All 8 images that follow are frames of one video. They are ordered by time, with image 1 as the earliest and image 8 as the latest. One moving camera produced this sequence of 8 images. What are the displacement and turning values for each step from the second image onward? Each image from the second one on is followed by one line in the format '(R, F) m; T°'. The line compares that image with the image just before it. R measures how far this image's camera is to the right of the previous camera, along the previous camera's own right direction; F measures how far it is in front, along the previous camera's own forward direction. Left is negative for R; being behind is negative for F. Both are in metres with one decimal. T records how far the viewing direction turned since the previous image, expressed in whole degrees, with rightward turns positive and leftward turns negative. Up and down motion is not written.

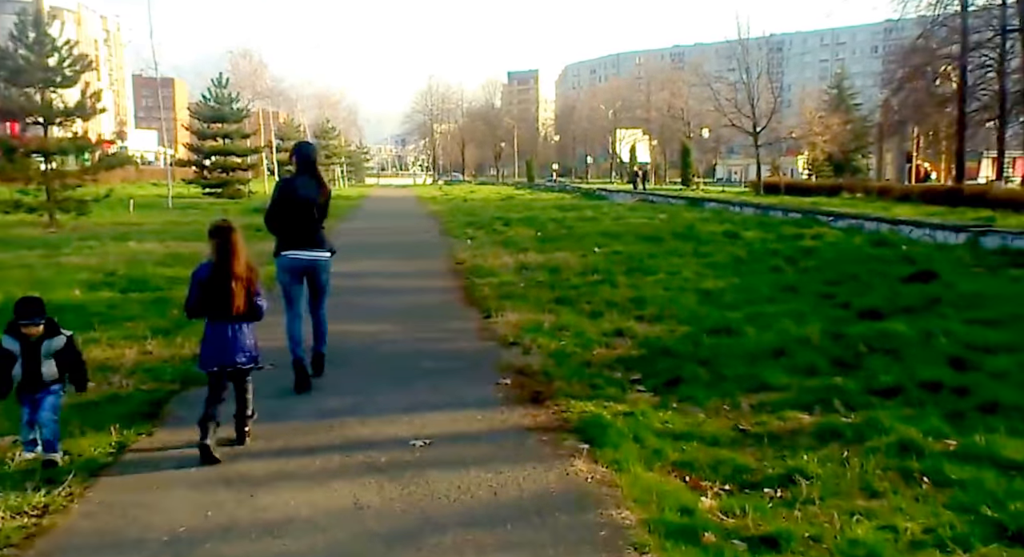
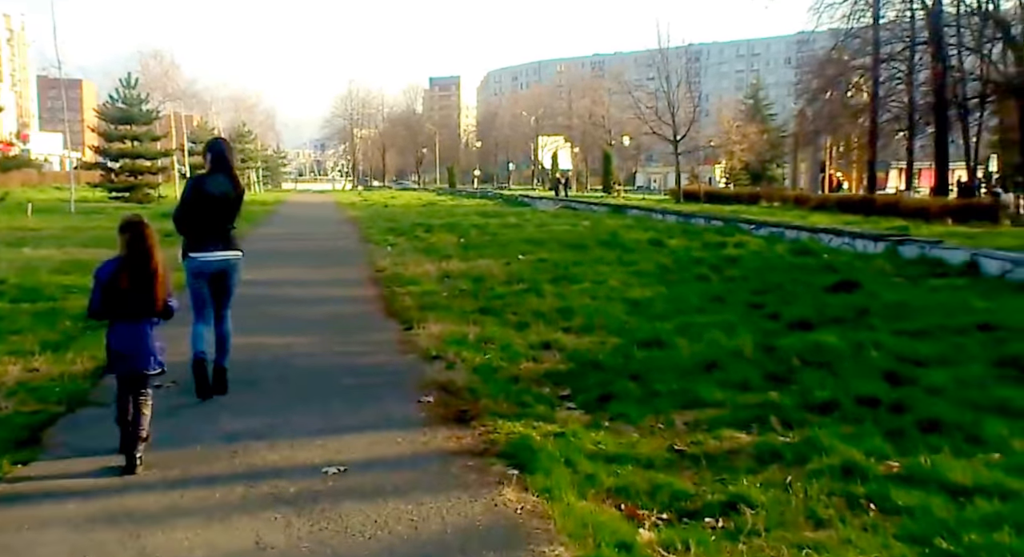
(0.0, +0.3) m; +4°
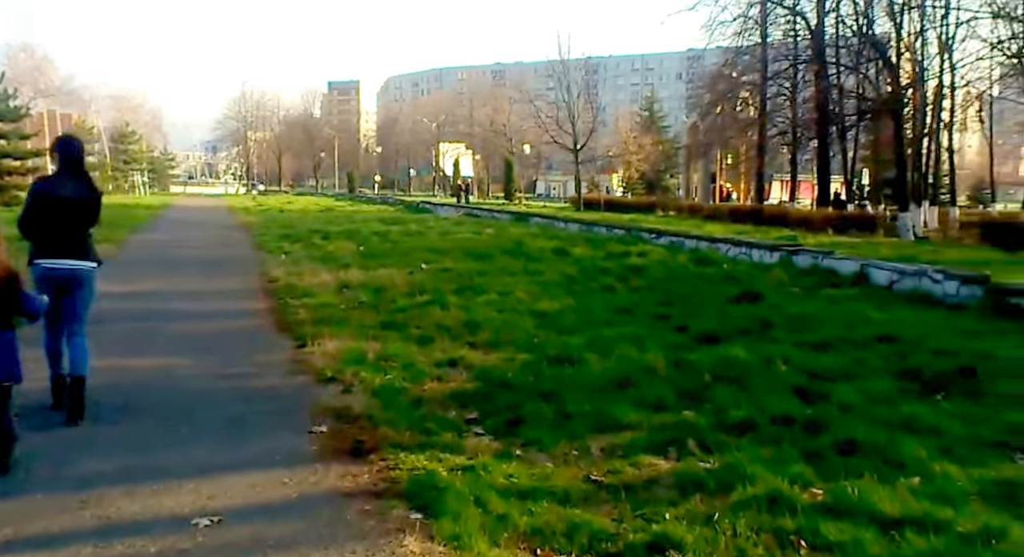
(0.0, +0.5) m; +5°
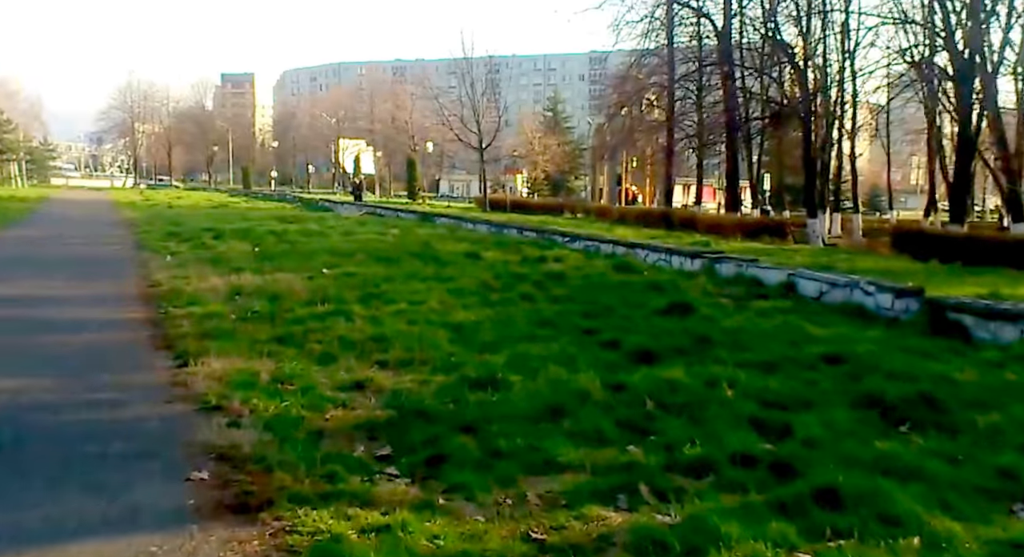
(-0.1, +0.9) m; +5°
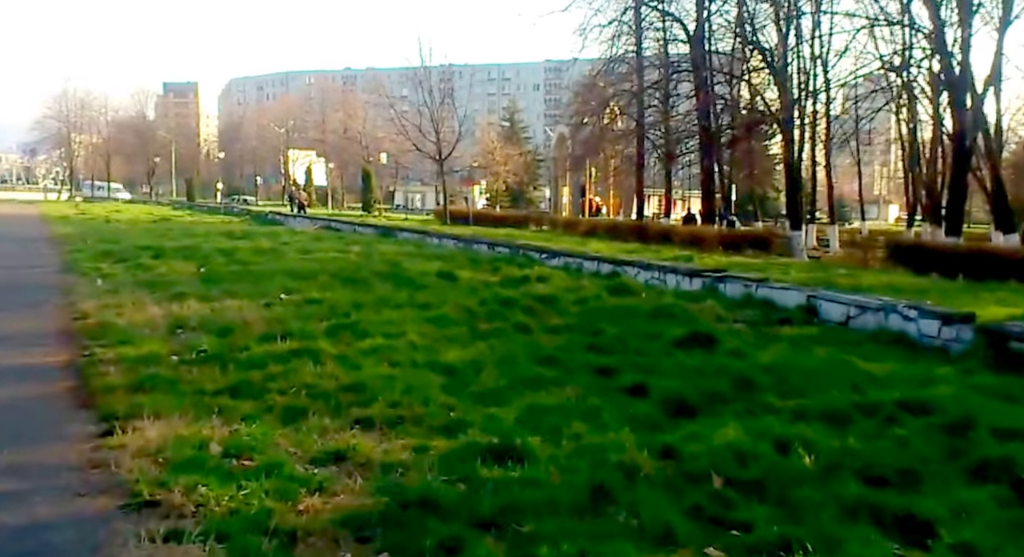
(-0.3, +1.5) m; +2°
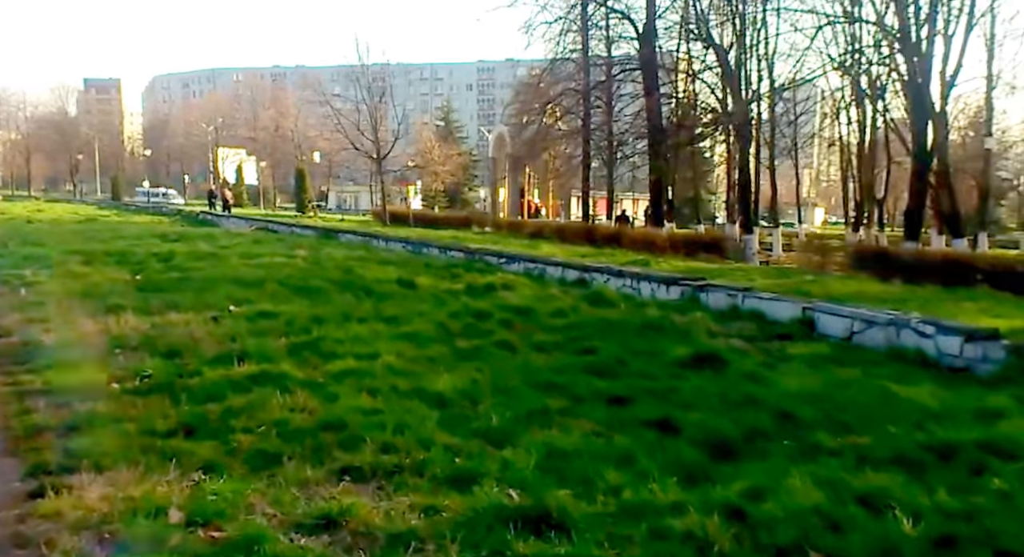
(-0.4, +1.0) m; +3°
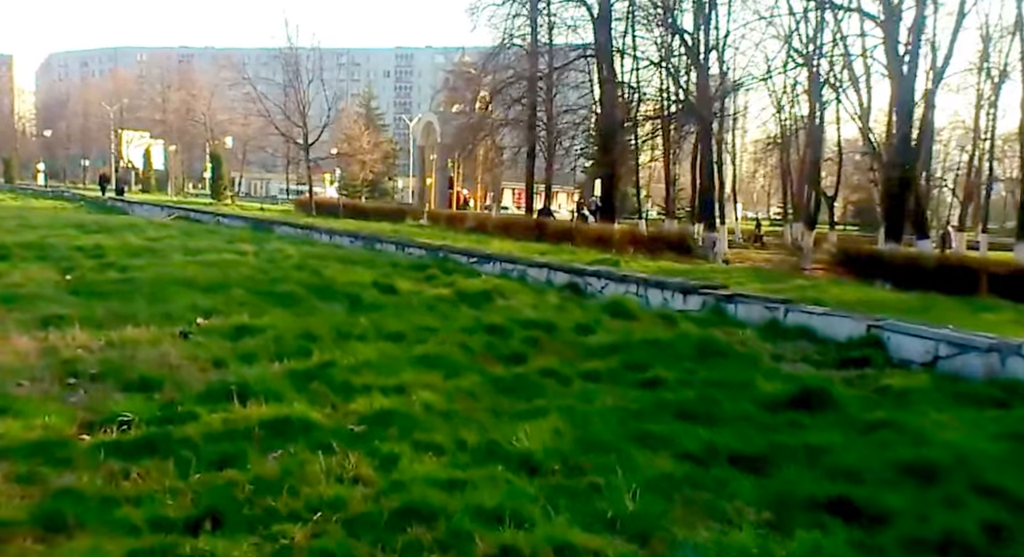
(-0.9, +1.6) m; +5°
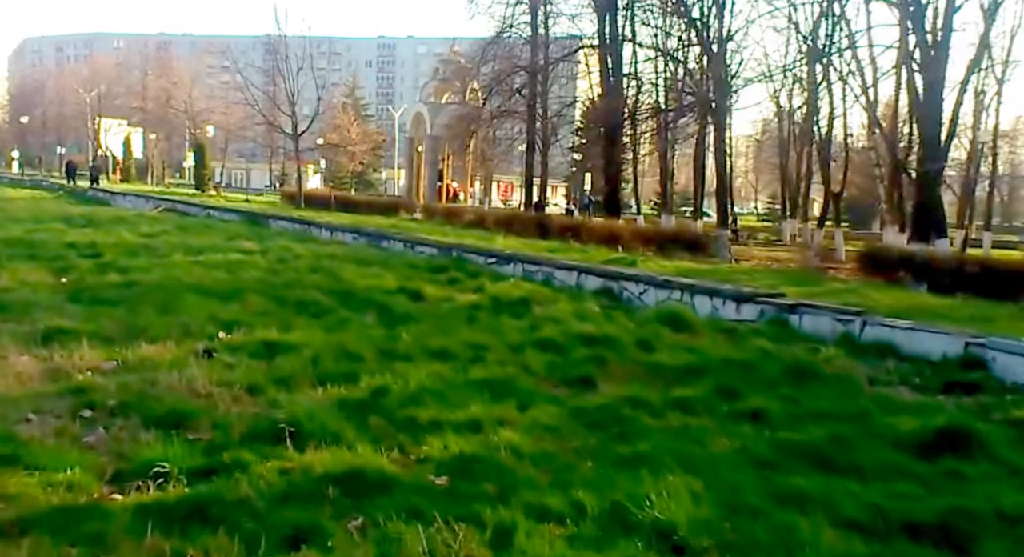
(-0.6, +1.0) m; +1°
